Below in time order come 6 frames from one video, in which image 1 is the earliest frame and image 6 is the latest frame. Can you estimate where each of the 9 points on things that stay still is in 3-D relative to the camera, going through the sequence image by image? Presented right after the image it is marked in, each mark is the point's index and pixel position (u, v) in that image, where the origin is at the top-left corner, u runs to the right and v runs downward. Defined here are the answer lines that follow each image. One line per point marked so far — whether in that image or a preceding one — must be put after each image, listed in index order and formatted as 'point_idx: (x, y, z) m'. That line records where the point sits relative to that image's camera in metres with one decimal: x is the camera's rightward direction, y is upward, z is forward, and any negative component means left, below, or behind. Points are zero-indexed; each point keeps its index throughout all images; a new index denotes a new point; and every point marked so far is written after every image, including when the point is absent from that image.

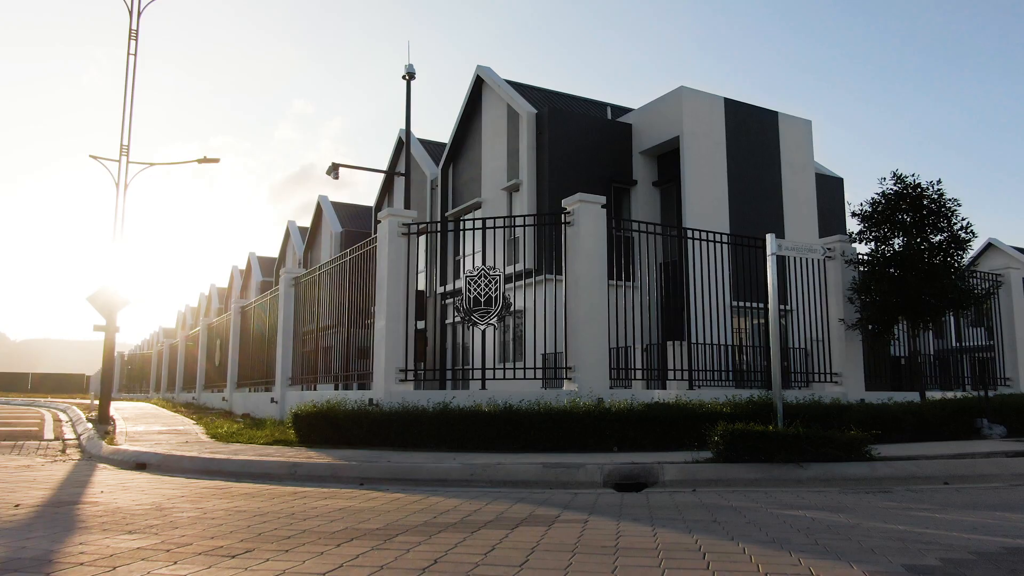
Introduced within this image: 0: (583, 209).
0: (+0.9, +1.1, +10.9) m
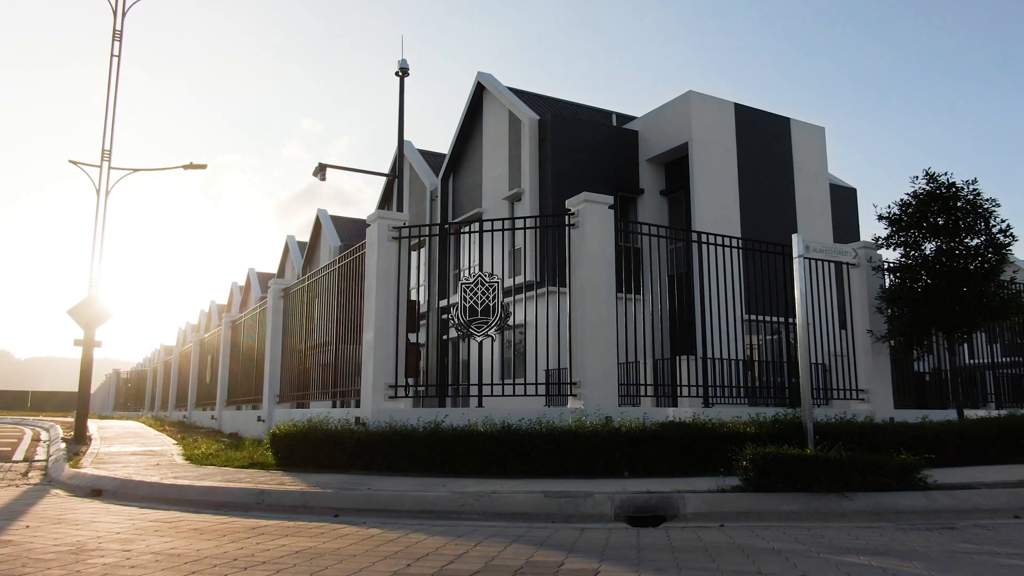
0: (+0.9, +1.0, +10.0) m
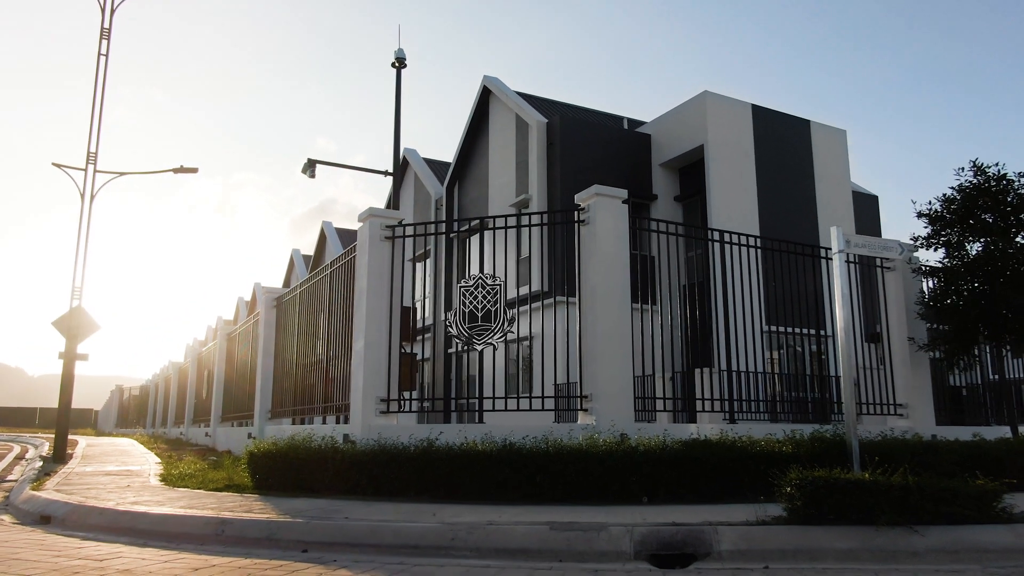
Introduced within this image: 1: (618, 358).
0: (+1.0, +1.0, +9.1) m
1: (+1.2, -0.8, +8.7) m
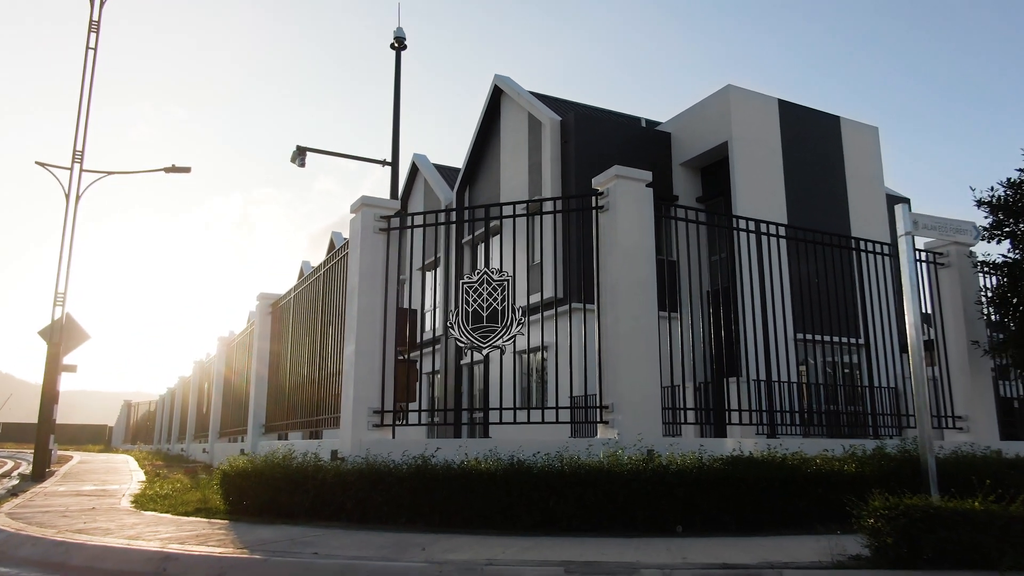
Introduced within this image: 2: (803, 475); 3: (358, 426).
0: (+1.1, +1.0, +8.0) m
1: (+1.2, -0.7, +7.6) m
2: (+2.2, -1.4, +6.1) m
3: (-1.6, -1.4, +8.2) m
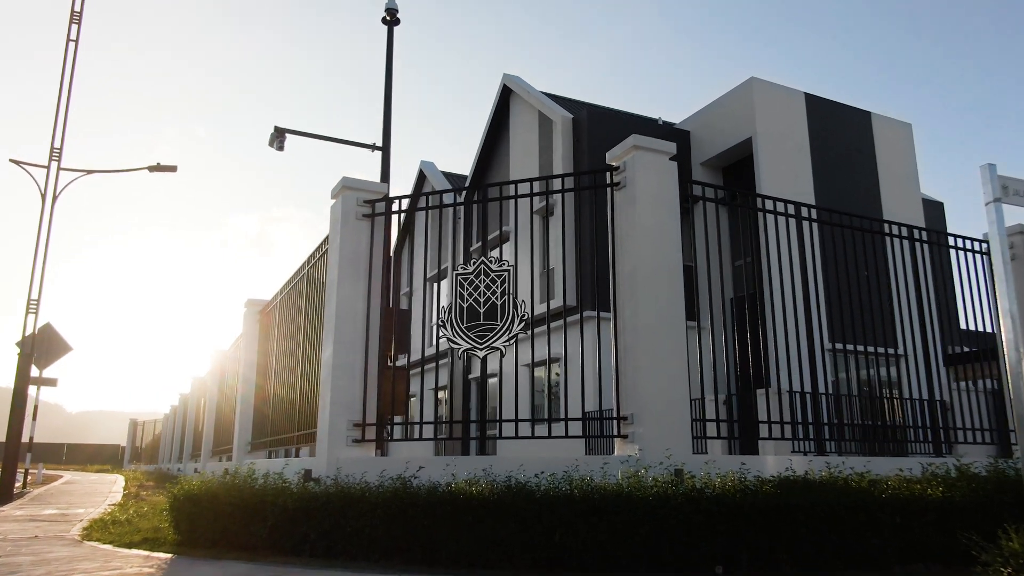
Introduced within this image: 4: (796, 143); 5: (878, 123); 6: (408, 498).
0: (+1.1, +1.1, +6.8) m
1: (+1.2, -0.6, +6.4) m
2: (+2.2, -1.3, +4.8) m
3: (-1.6, -1.3, +7.1) m
4: (+5.9, +3.0, +16.6) m
5: (+8.3, +3.7, +18.1) m
6: (-0.7, -1.4, +5.2) m
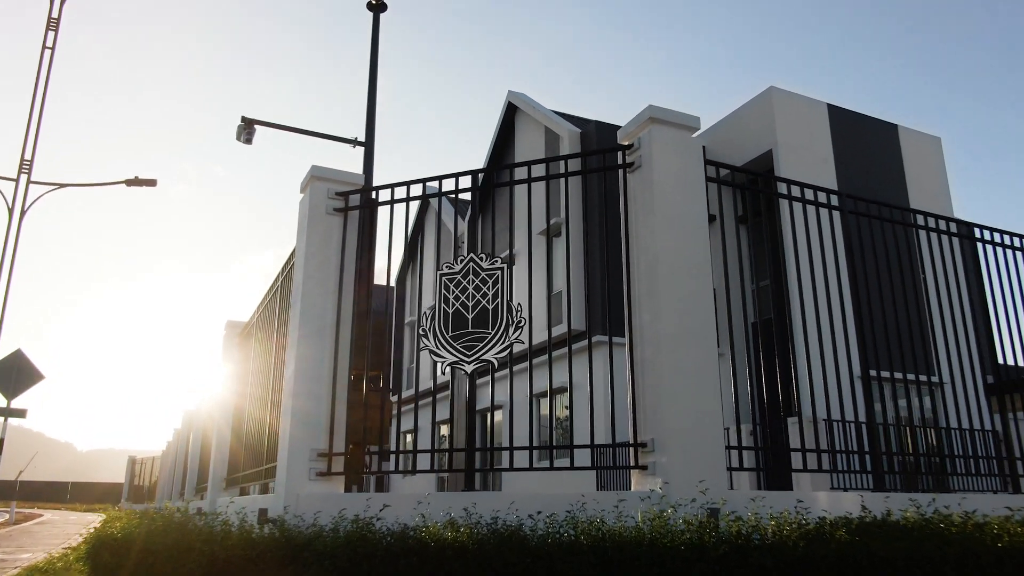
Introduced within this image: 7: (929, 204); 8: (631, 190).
0: (+1.0, +1.1, +5.7) m
1: (+1.2, -0.6, +5.2) m
2: (+2.1, -1.2, +3.6) m
3: (-1.6, -1.4, +5.9) m
4: (+6.0, +2.6, +15.5) m
5: (+8.4, +3.2, +17.0) m
6: (-0.7, -1.3, +4.1) m
7: (+8.7, +1.7, +16.7) m
8: (+0.9, +0.7, +5.8) m
